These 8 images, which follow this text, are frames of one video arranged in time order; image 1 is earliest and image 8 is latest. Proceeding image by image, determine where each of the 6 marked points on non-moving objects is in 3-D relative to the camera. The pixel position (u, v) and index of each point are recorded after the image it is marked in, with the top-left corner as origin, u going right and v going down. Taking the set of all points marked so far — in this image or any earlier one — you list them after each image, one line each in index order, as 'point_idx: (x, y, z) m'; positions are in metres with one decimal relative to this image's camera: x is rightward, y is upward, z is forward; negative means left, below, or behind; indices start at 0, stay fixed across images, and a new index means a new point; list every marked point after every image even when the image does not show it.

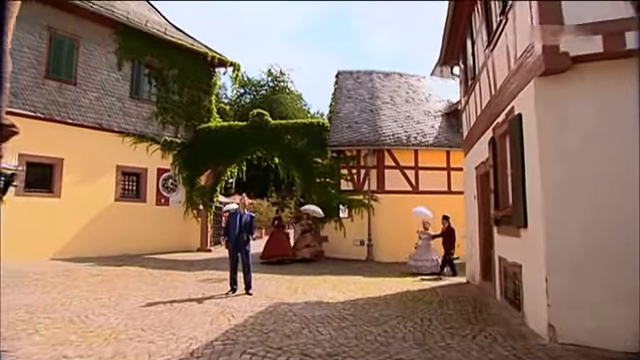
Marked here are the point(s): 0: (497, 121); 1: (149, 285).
0: (+3.7, +1.2, +10.4) m
1: (-4.6, -2.7, +13.3) m
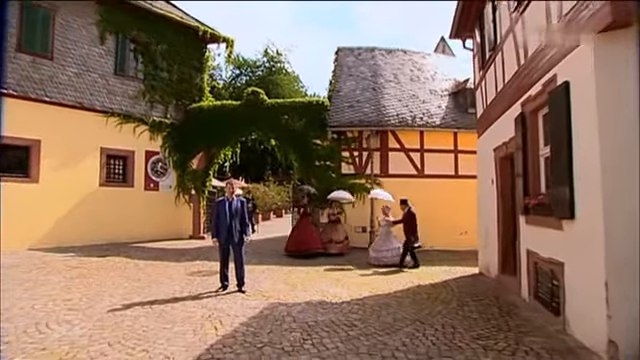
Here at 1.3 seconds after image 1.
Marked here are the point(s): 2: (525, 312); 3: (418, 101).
0: (+3.8, +1.6, +8.9) m
1: (-4.5, -2.3, +11.9) m
2: (+3.6, -2.3, +8.7) m
3: (+3.6, +2.8, +17.2) m
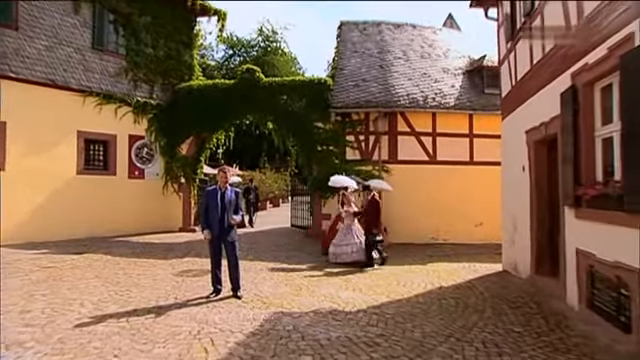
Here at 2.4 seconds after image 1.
0: (+4.0, +1.8, +7.4) m
1: (-4.4, -2.1, +10.3) m
2: (+3.8, -2.1, +7.3) m
3: (+3.6, +3.2, +15.6) m
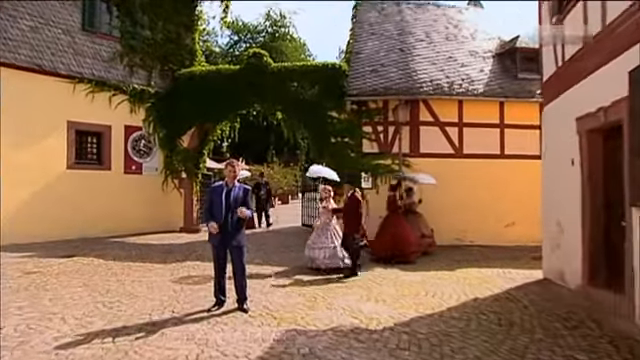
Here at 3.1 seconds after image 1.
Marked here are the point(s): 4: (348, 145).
0: (+4.2, +1.8, +6.0) m
1: (-4.1, -2.0, +9.1) m
2: (+4.1, -2.1, +5.9) m
3: (+4.0, +3.4, +14.3) m
4: (+0.7, +0.9, +13.2) m
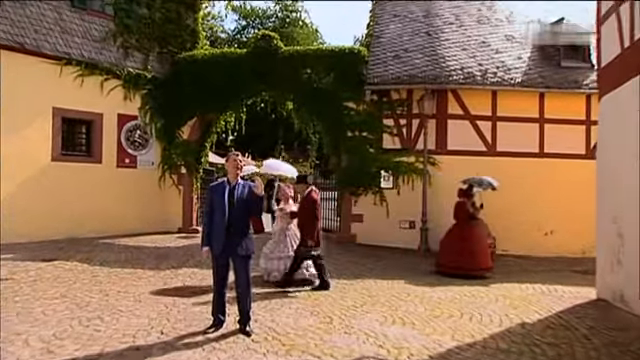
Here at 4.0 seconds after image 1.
0: (+4.5, +1.8, +4.6) m
1: (-3.8, -1.9, +7.7) m
2: (+4.3, -2.1, +4.5) m
3: (+4.4, +3.4, +12.8) m
4: (+1.1, +1.0, +11.8) m
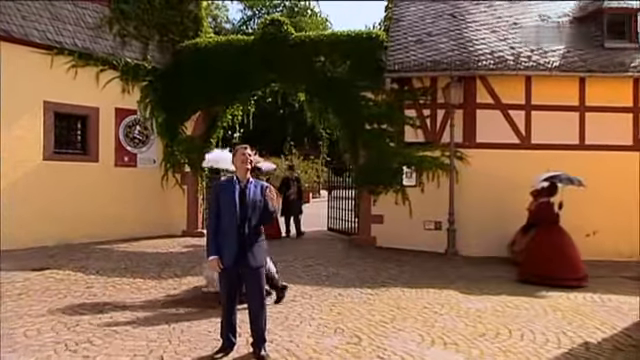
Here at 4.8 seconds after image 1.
0: (+4.8, +1.8, +3.5) m
1: (-3.5, -1.9, +6.8) m
2: (+4.6, -2.1, +3.4) m
3: (+4.7, +3.5, +11.7) m
4: (+1.4, +1.0, +10.7) m
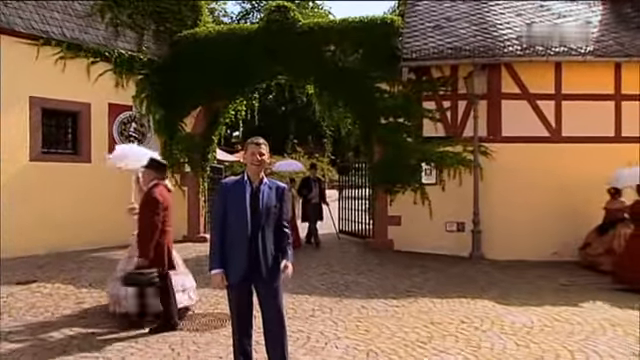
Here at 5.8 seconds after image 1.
0: (+5.0, +1.9, +2.7) m
1: (-3.2, -1.9, +5.9) m
2: (+4.9, -2.0, +2.6) m
3: (+4.9, +3.6, +10.9) m
4: (+1.7, +1.1, +9.9) m
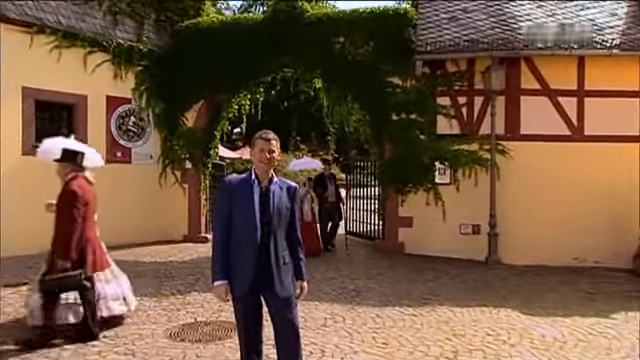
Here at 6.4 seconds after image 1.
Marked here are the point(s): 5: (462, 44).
0: (+5.2, +1.9, +2.2) m
1: (-3.0, -1.9, +5.4) m
2: (+5.1, -2.0, +2.1) m
3: (+5.1, +3.5, +10.4) m
4: (+1.8, +1.1, +9.4) m
5: (+2.7, +2.6, +9.3) m
